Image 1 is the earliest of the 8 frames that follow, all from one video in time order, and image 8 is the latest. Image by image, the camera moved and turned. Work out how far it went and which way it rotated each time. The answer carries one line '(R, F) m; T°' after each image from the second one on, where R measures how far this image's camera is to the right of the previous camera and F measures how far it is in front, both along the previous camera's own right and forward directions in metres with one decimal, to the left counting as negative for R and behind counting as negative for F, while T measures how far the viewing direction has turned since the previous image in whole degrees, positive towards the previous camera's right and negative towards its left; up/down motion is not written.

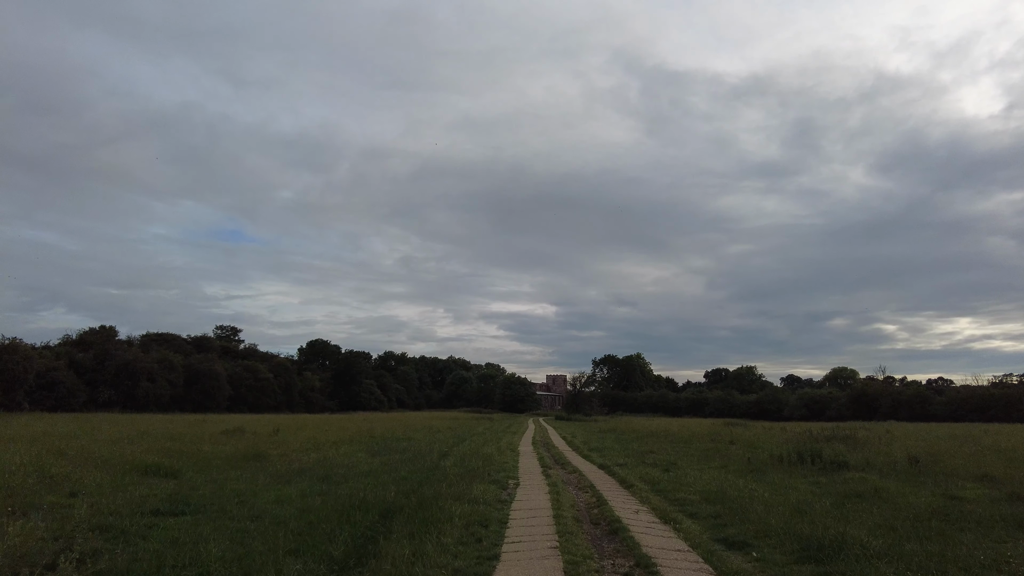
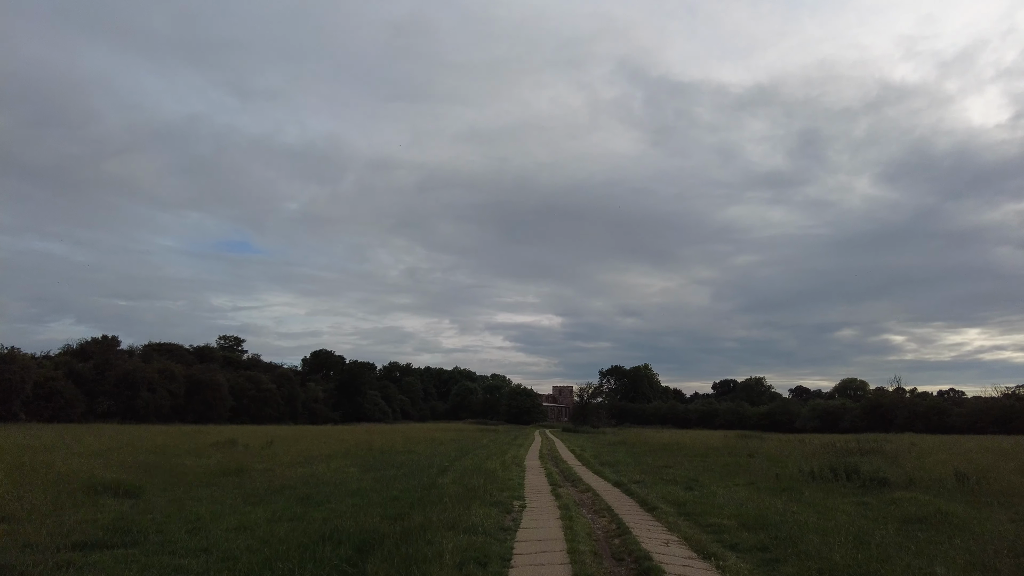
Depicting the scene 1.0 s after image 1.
(0.0, +1.7) m; -1°
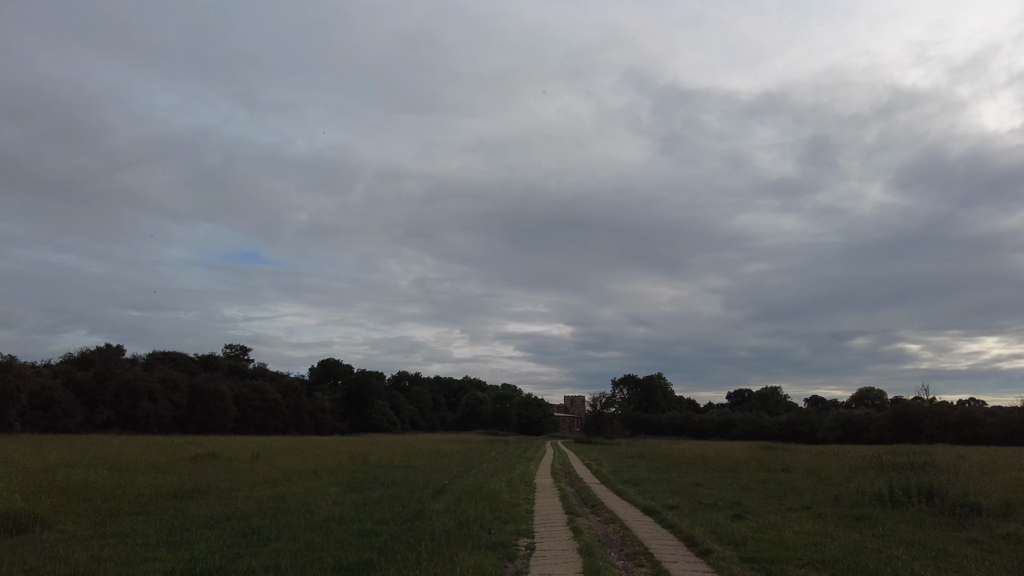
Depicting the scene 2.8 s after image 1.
(+0.1, +3.0) m; -1°
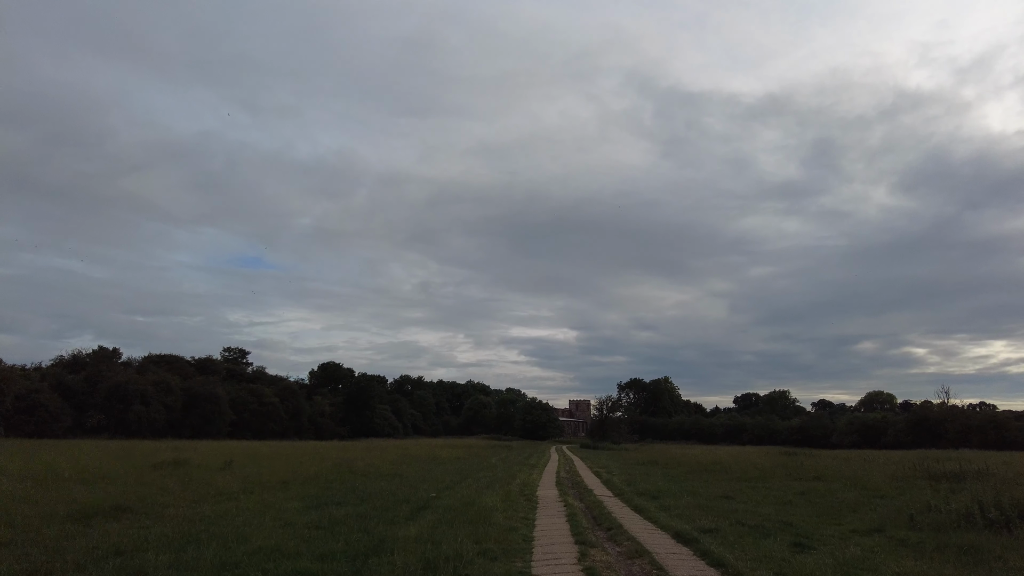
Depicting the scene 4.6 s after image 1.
(+0.2, +3.0) m; 0°
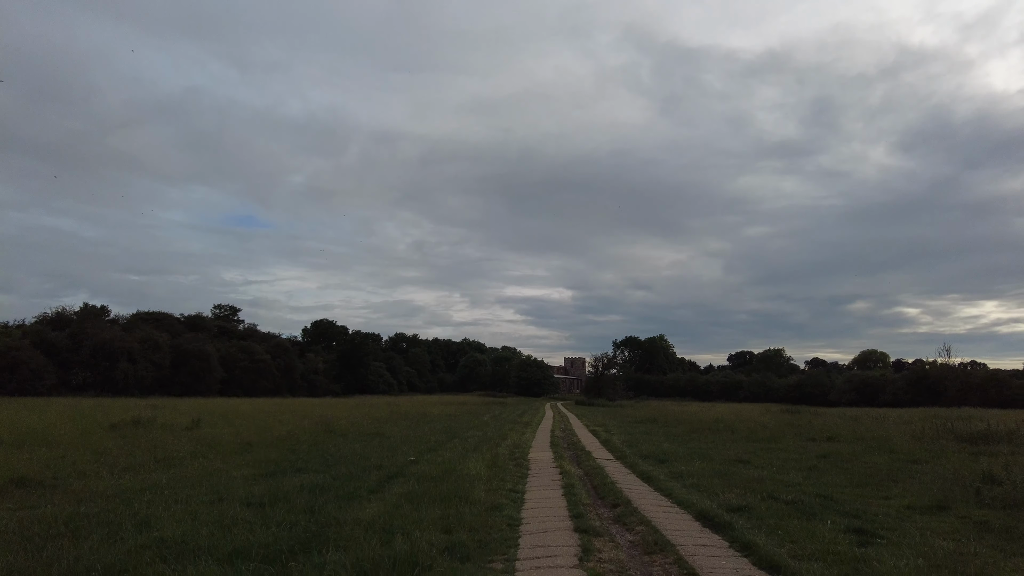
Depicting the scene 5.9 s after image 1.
(+0.2, +2.4) m; 0°
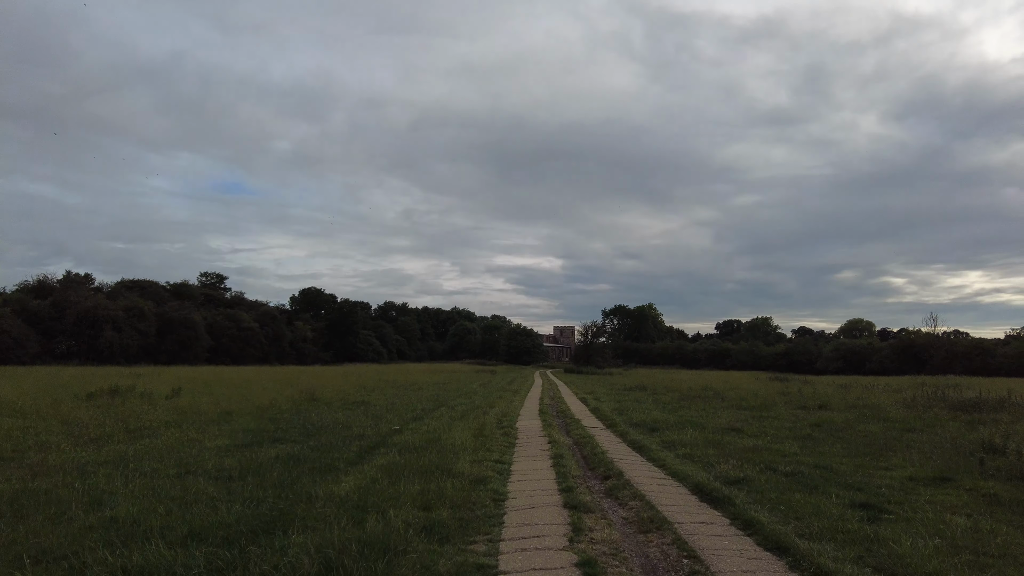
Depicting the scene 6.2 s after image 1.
(0.0, +0.6) m; +1°
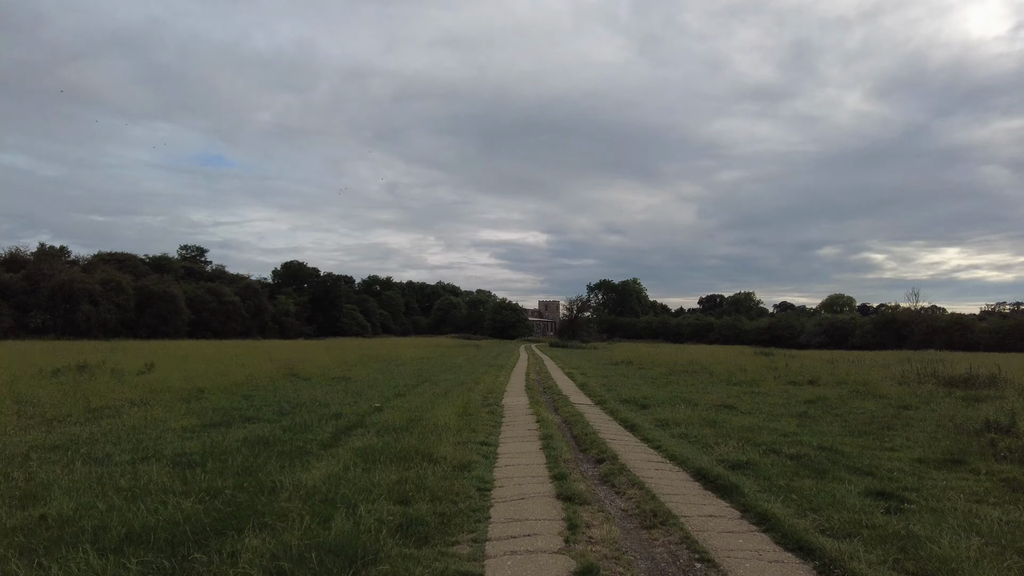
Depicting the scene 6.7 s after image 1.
(0.0, +0.8) m; +1°
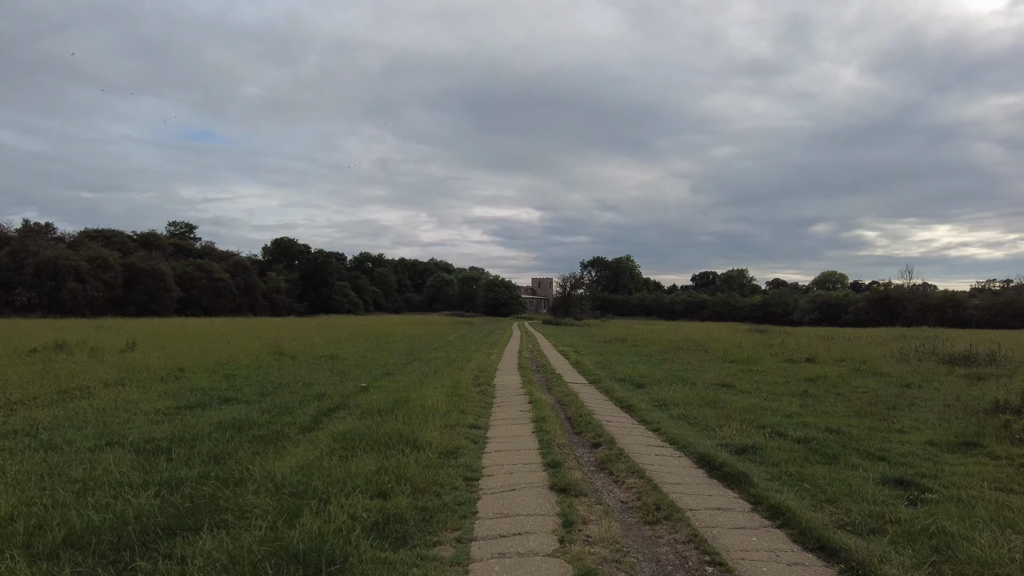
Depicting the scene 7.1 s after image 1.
(0.0, +0.6) m; +1°
